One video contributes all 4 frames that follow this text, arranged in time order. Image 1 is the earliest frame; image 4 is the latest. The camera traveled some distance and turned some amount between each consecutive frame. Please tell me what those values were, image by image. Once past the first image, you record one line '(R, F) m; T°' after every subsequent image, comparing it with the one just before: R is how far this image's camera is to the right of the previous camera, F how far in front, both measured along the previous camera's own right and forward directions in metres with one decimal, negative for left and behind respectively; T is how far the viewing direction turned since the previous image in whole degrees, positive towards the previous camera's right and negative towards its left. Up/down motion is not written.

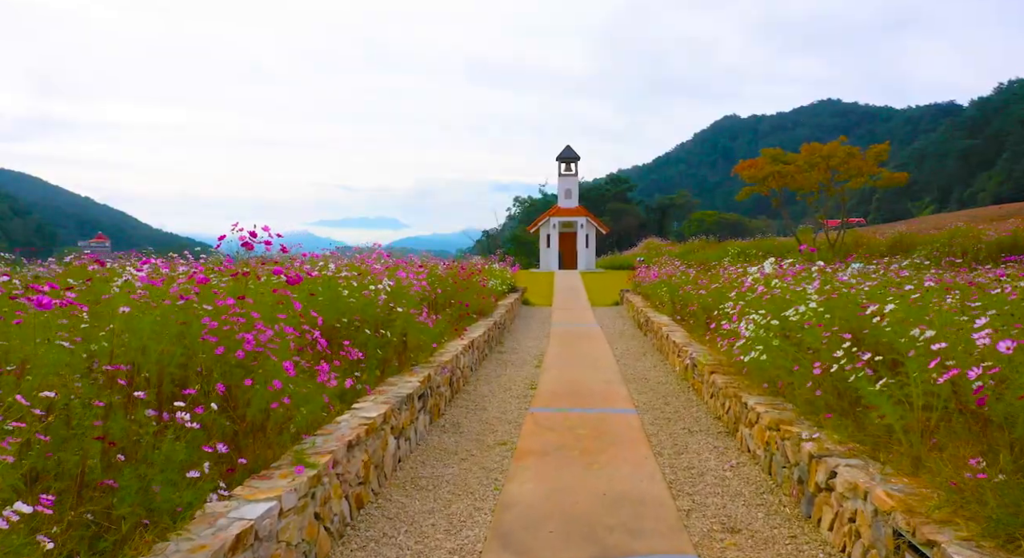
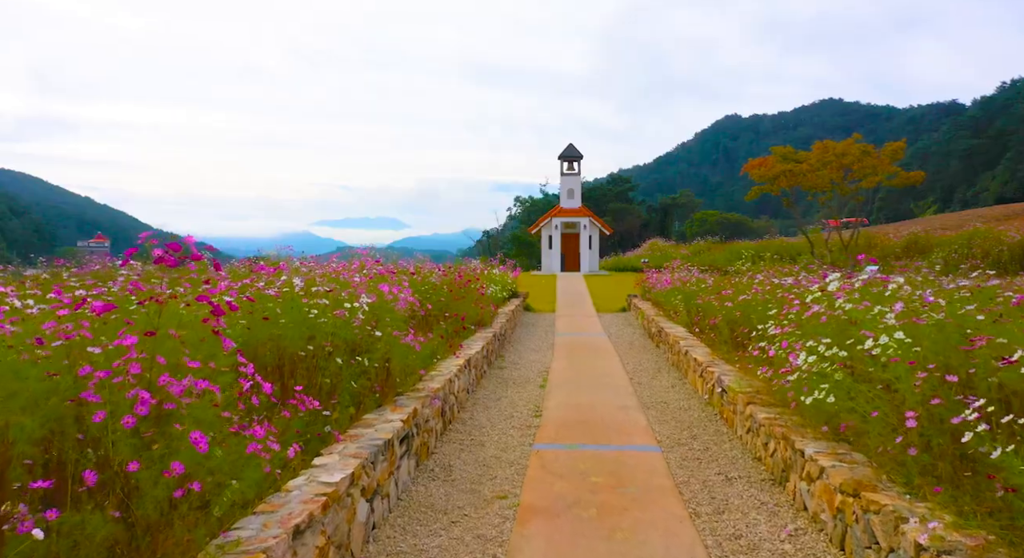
(0.0, +0.9) m; 0°
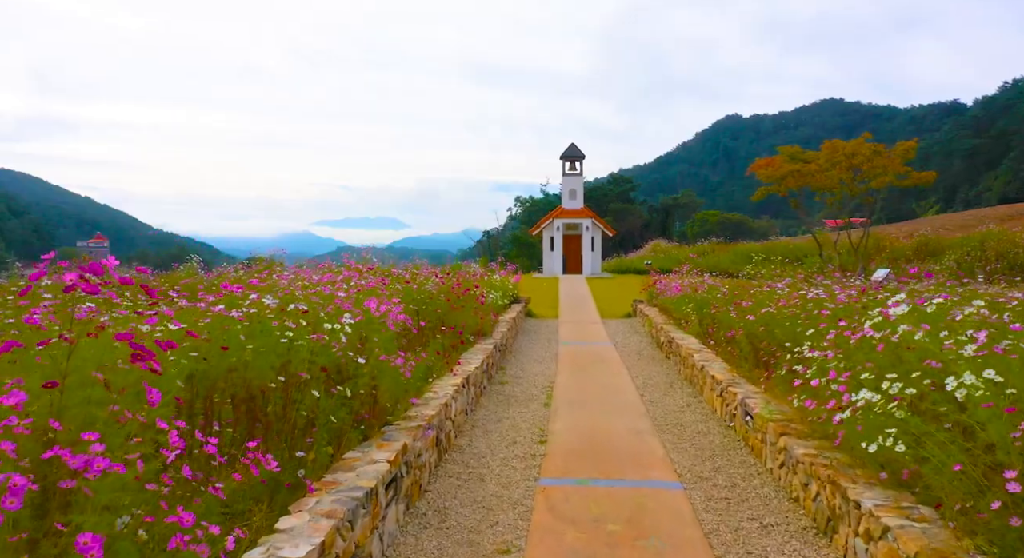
(0.0, +0.6) m; 0°
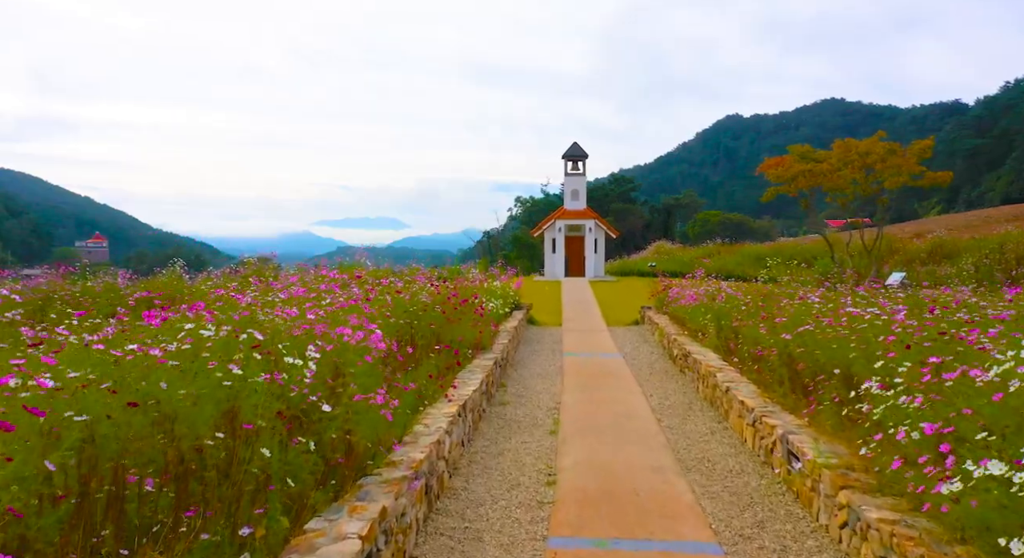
(0.0, +0.8) m; 0°
